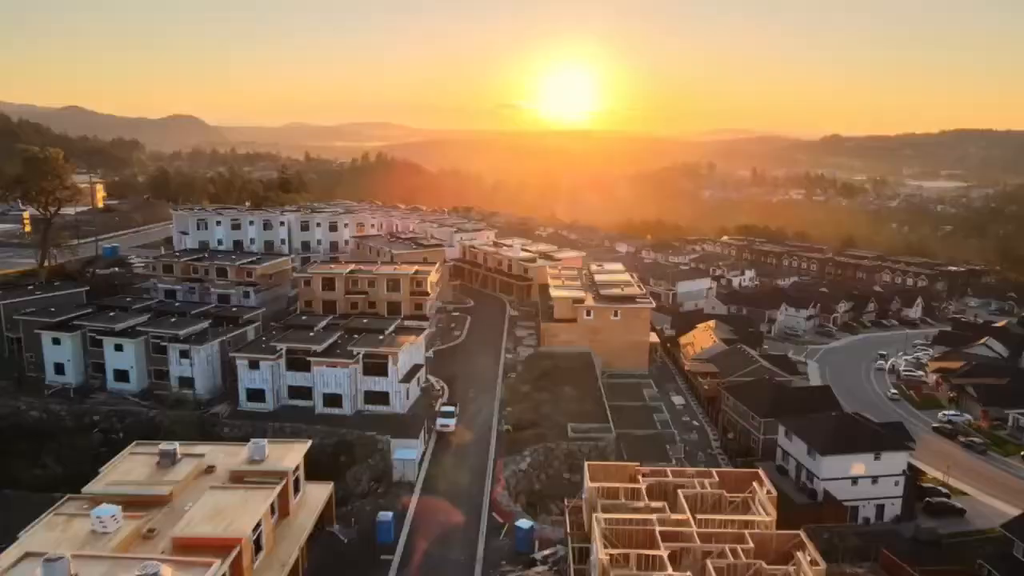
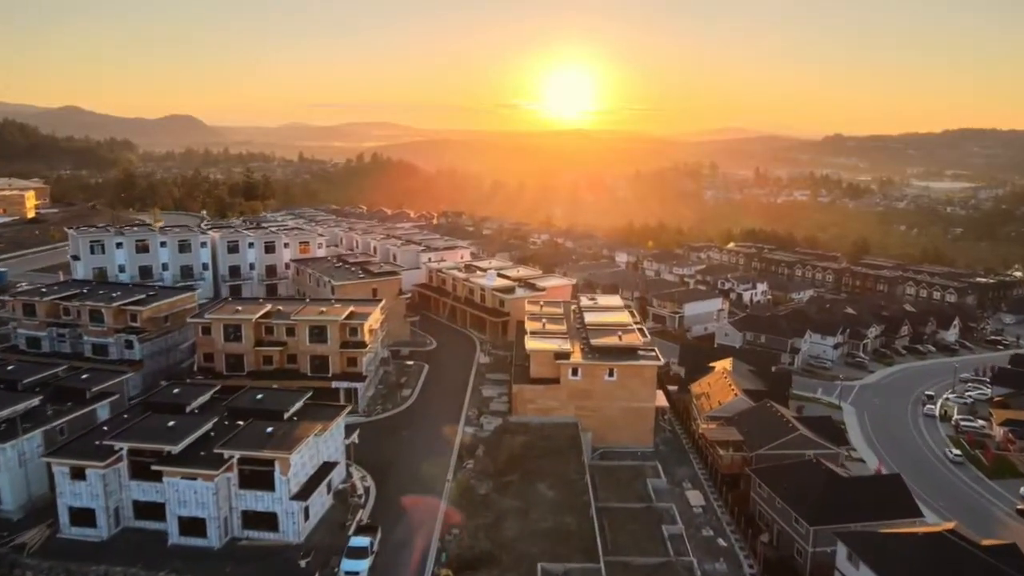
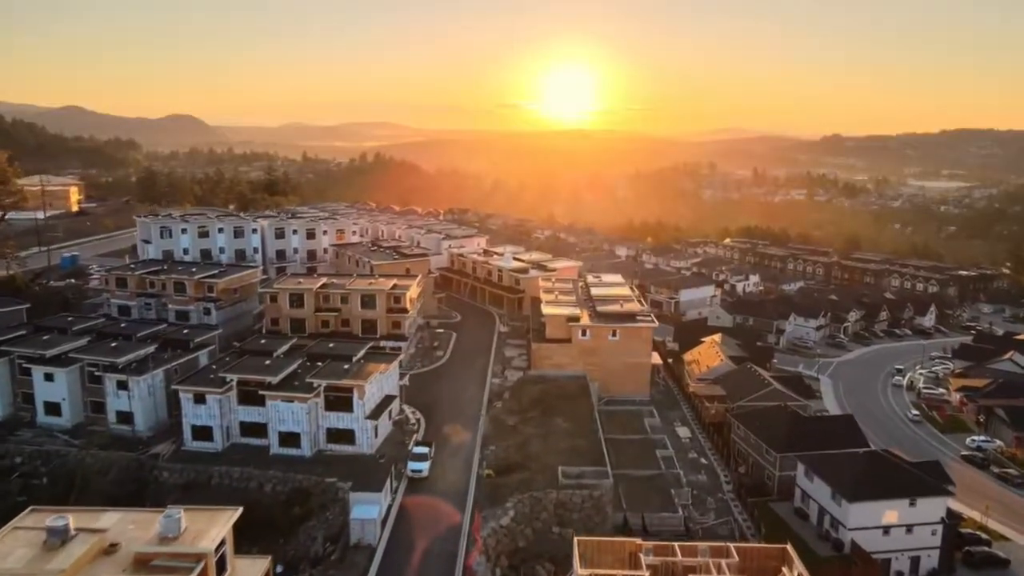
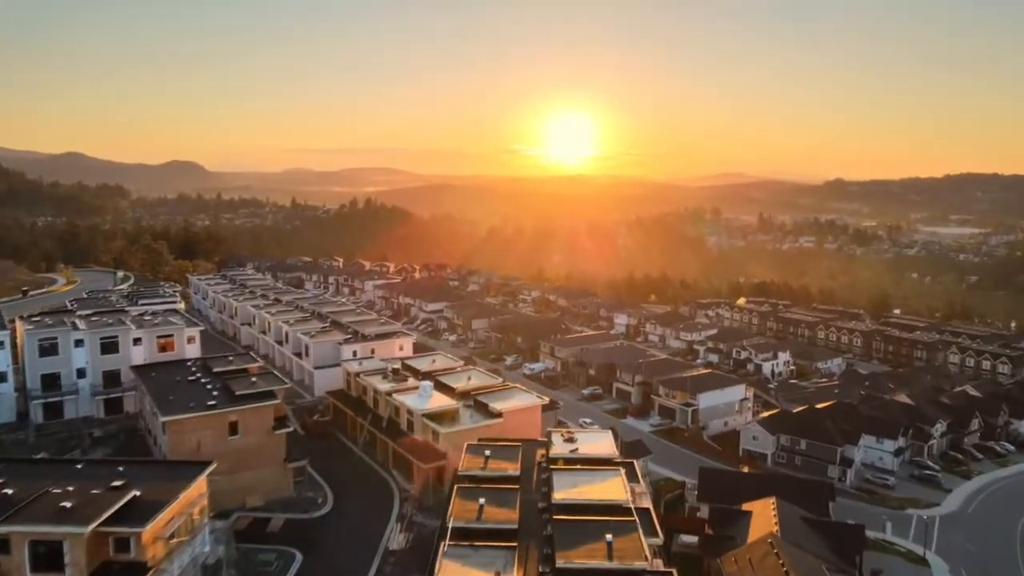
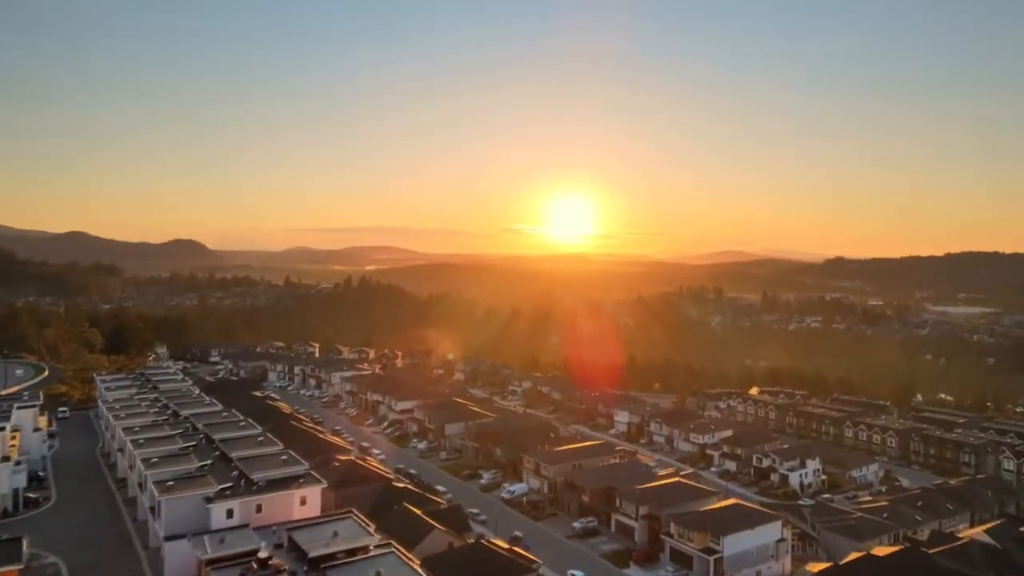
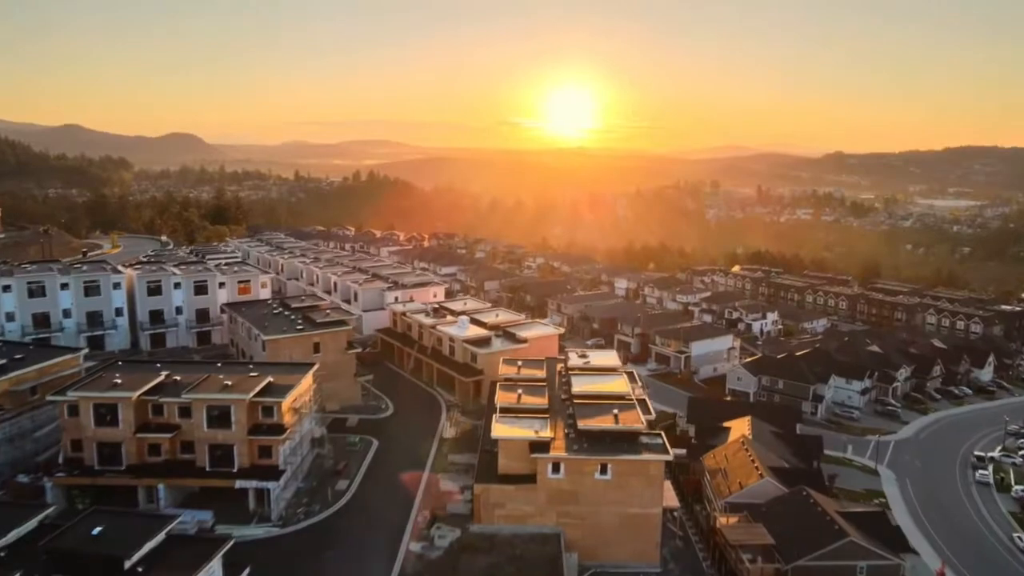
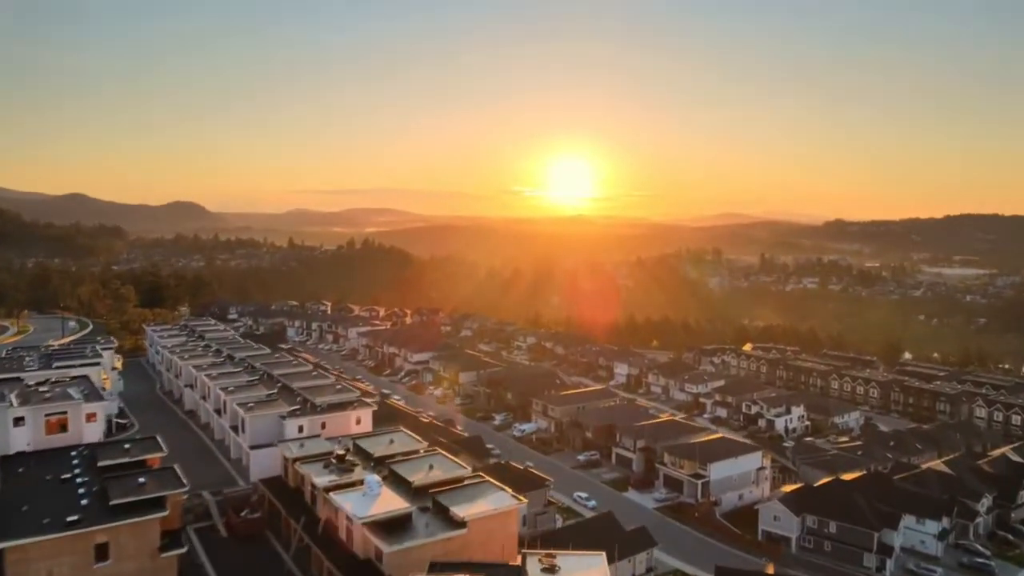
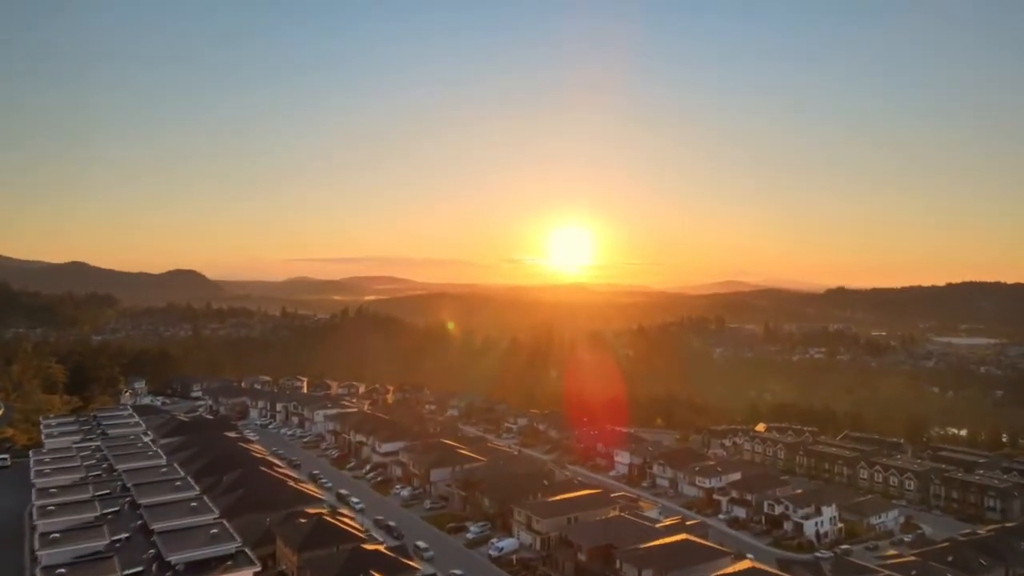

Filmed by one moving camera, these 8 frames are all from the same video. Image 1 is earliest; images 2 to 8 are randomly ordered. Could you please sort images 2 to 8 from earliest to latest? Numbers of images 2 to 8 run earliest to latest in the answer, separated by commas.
3, 2, 6, 4, 7, 5, 8
